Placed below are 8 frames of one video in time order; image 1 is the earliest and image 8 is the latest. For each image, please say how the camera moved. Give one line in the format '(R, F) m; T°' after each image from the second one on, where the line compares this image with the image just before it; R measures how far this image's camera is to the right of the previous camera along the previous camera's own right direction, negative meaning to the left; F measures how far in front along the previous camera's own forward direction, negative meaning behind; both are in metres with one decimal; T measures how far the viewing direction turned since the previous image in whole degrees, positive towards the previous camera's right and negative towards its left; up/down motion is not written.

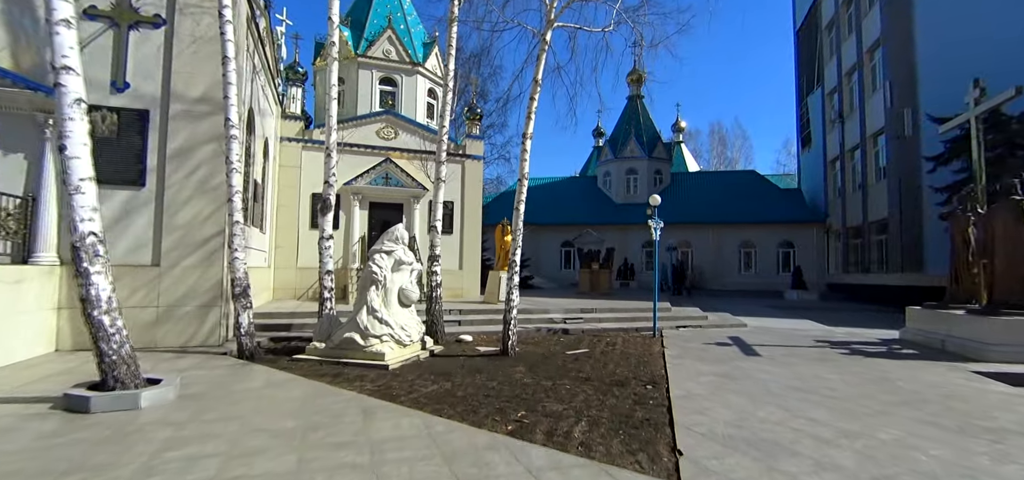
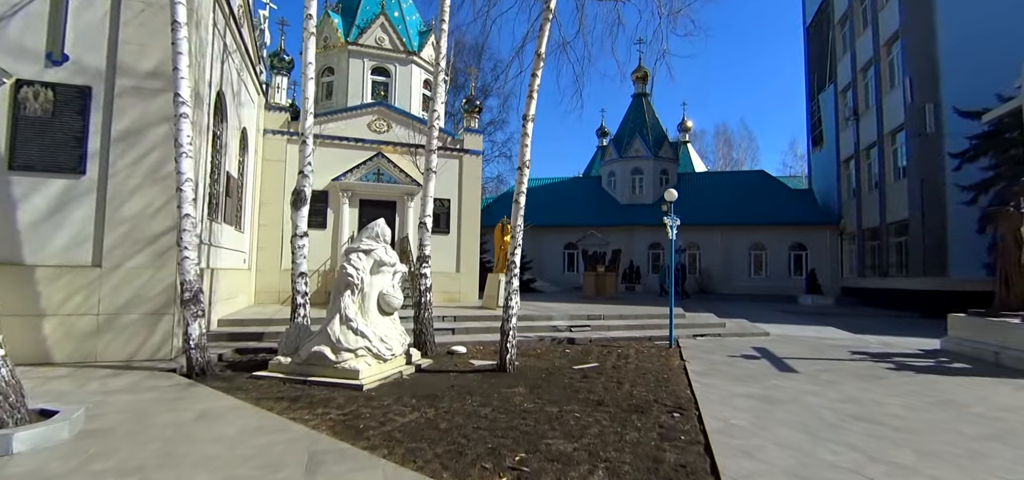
(+0.1, +1.0) m; 0°
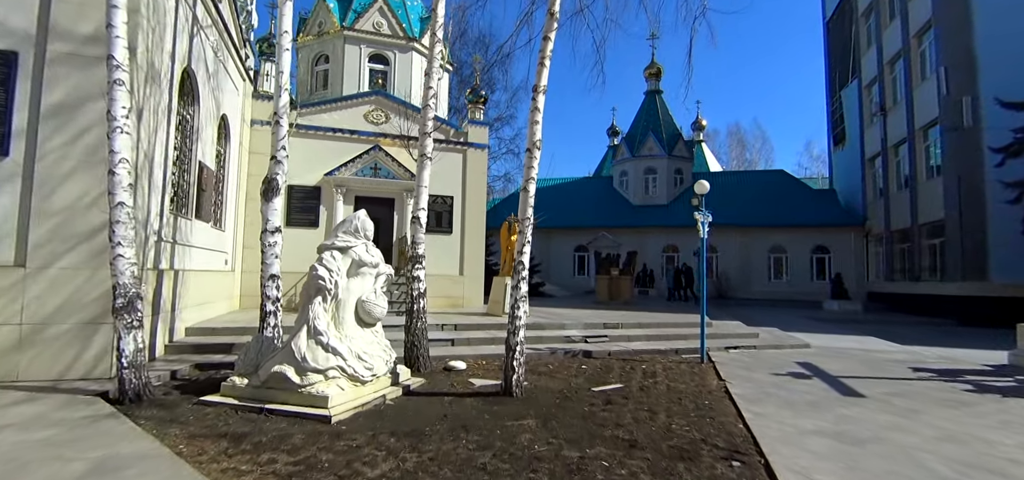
(0.0, +1.1) m; -1°
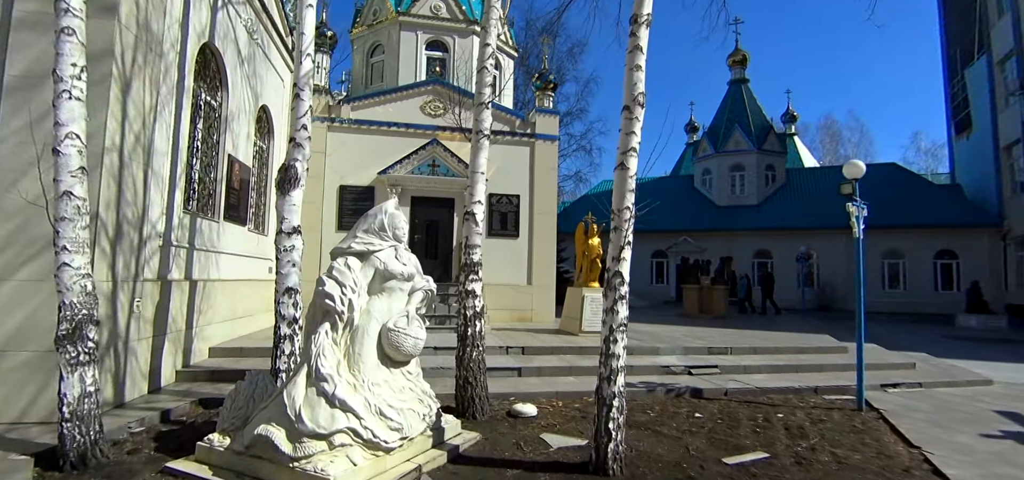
(-0.2, +1.7) m; -8°
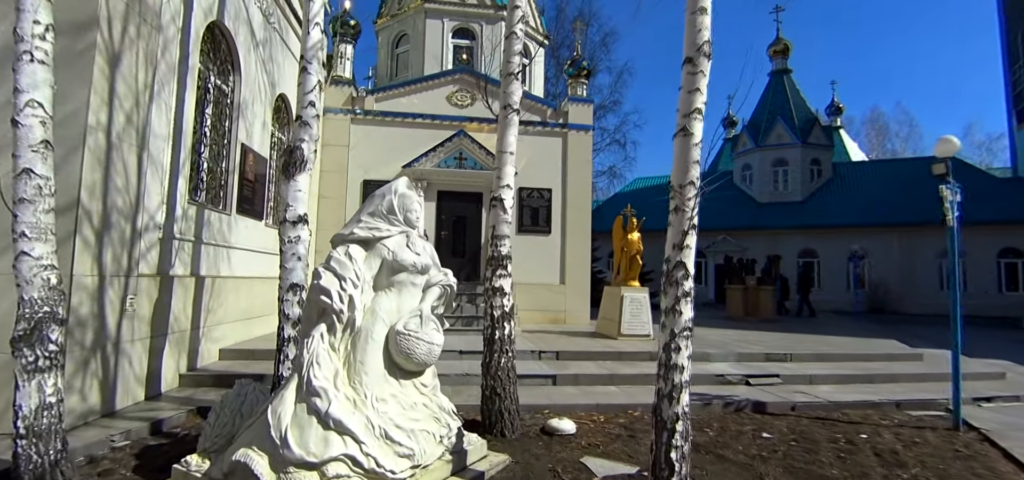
(0.0, +0.7) m; -4°
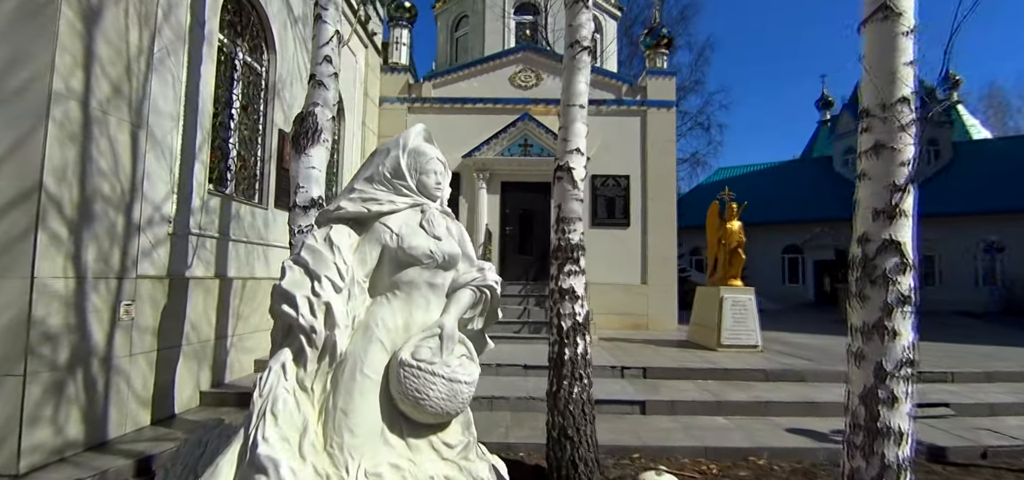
(0.0, +1.2) m; -9°
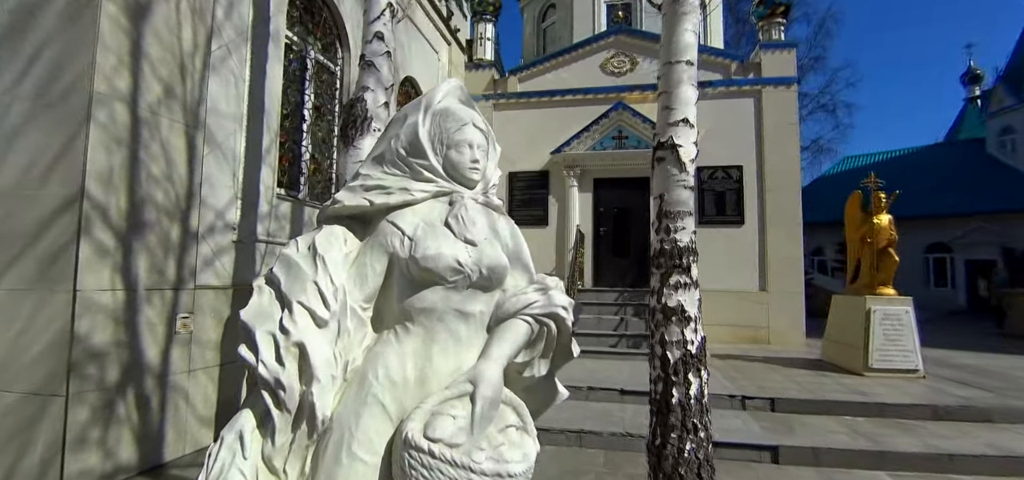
(+0.1, +0.7) m; -11°
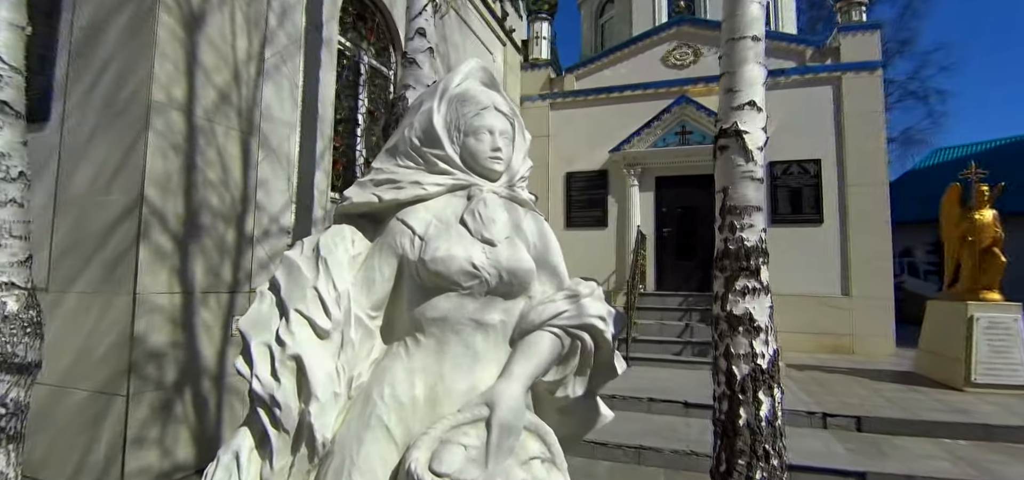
(+0.1, +0.2) m; -7°
